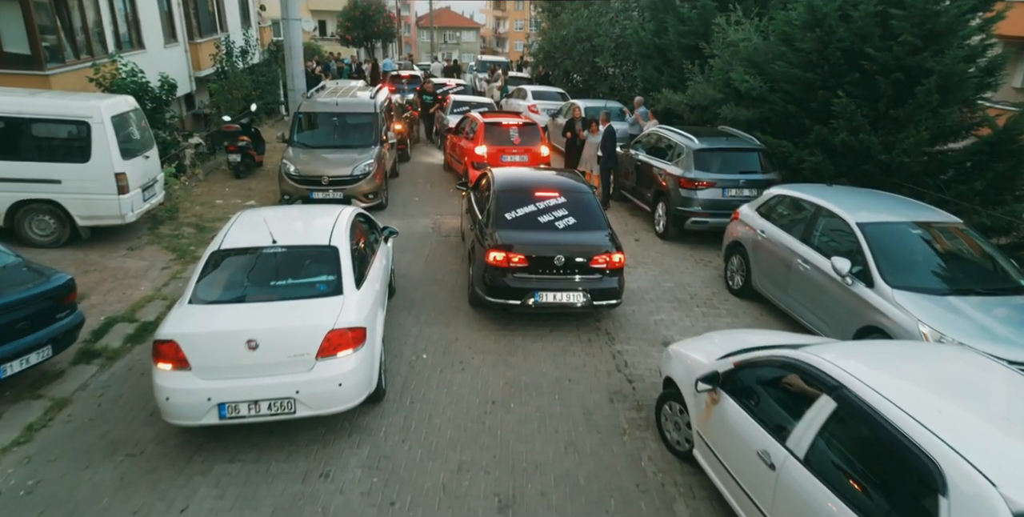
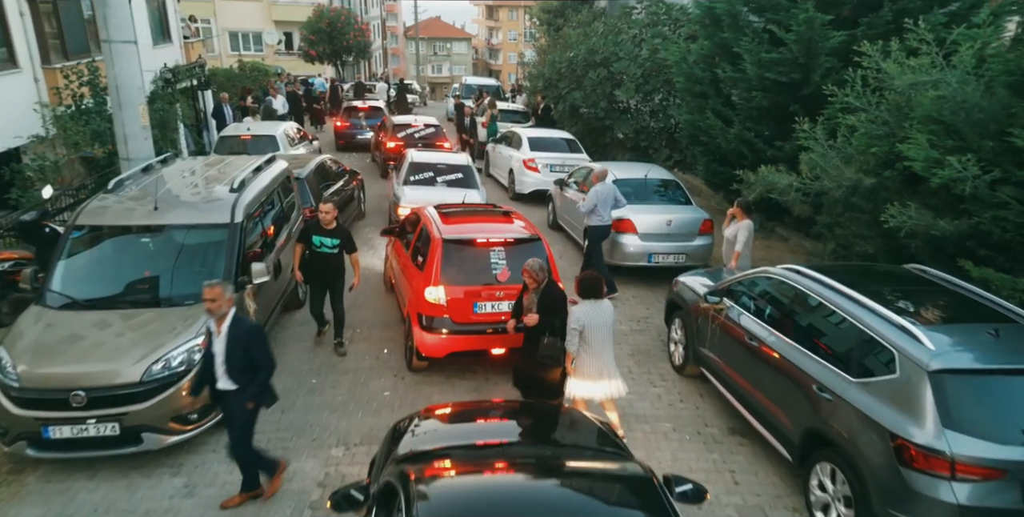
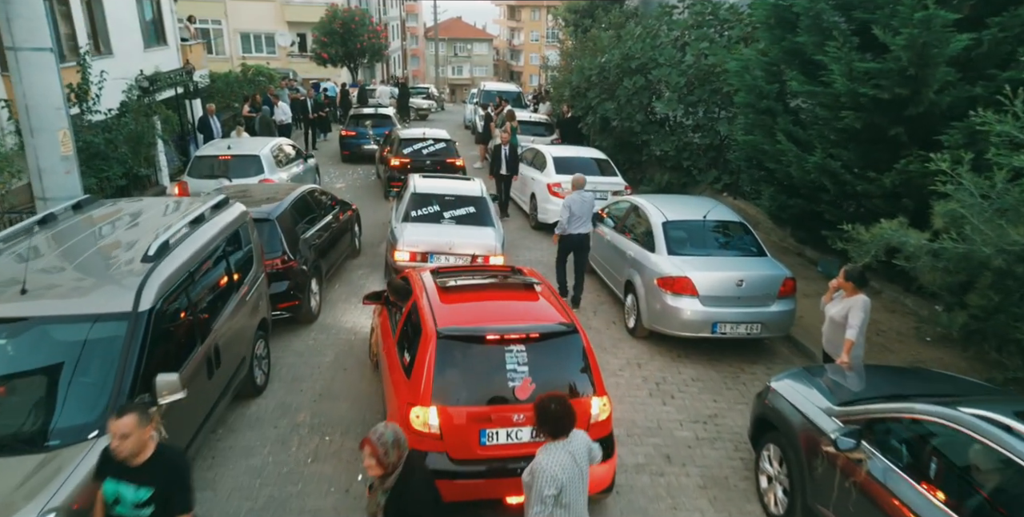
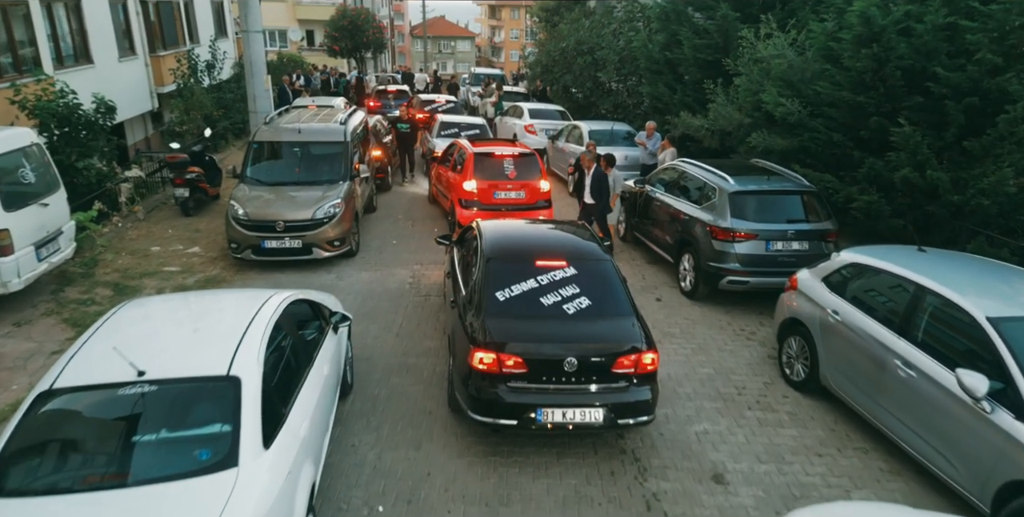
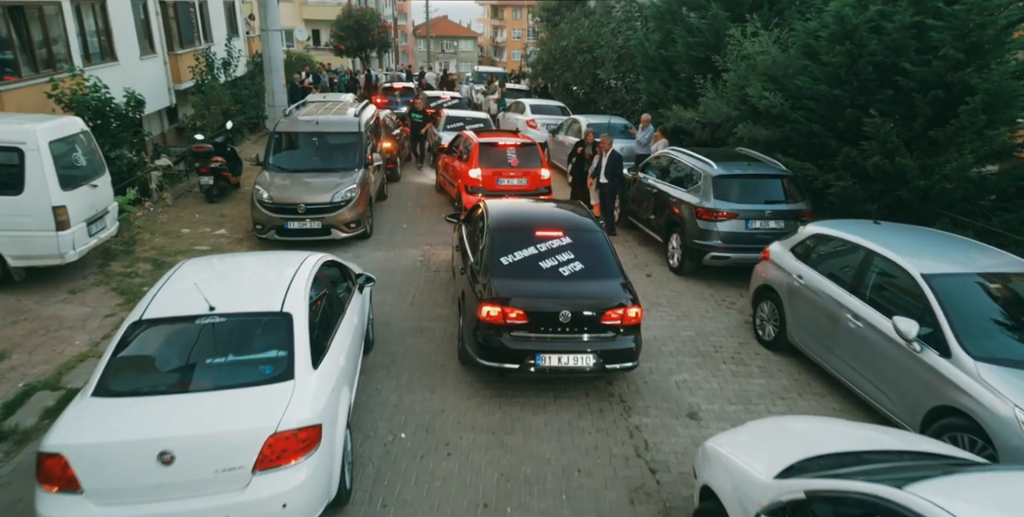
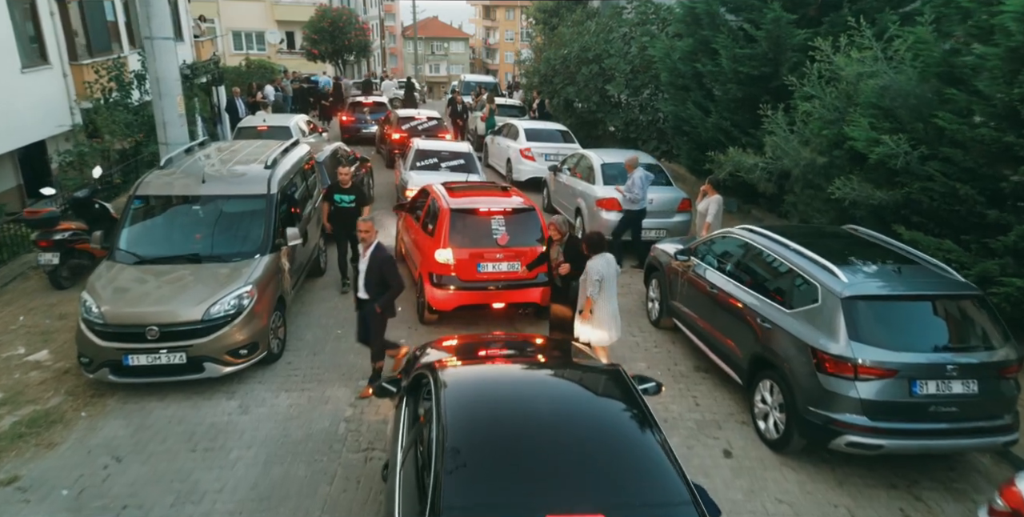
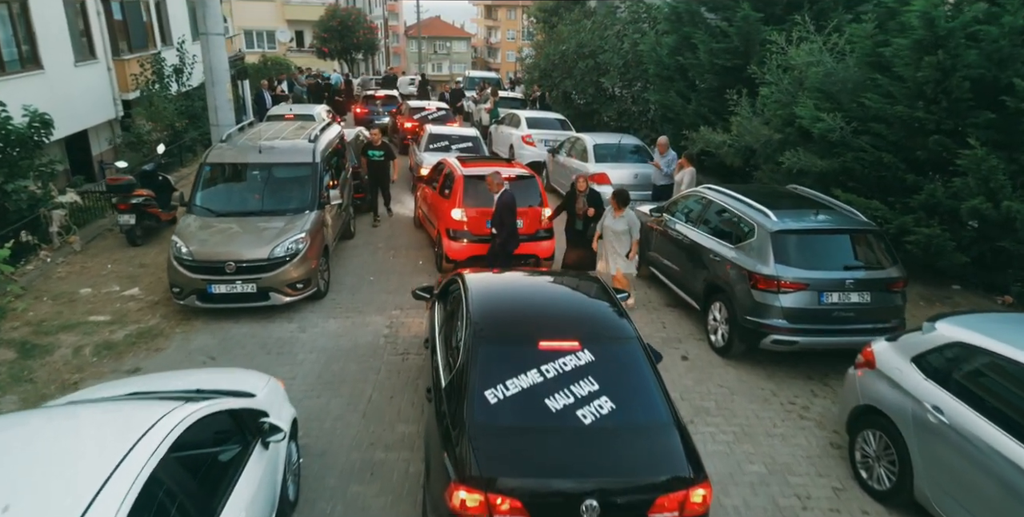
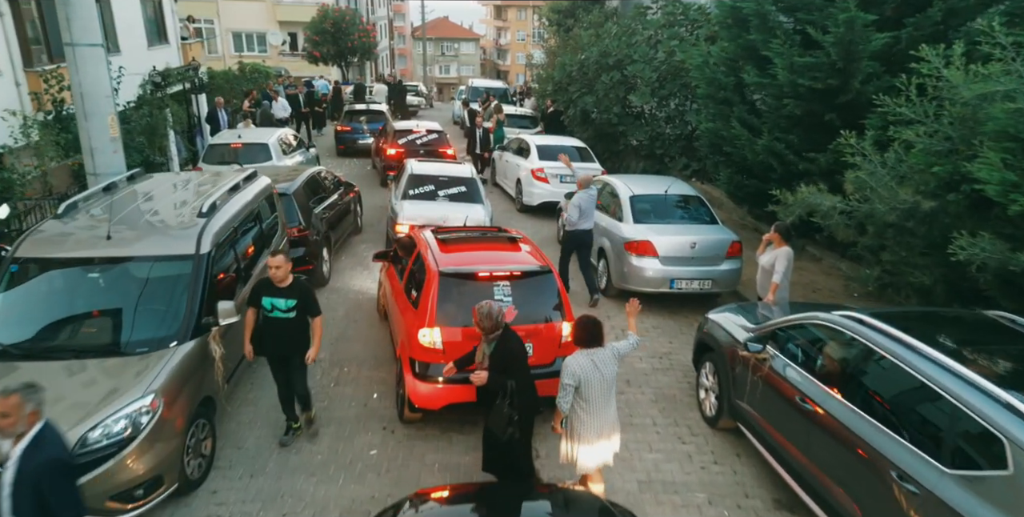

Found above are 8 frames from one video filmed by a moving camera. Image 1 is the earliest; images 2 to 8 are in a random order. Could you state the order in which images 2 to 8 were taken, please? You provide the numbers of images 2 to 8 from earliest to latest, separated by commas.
5, 4, 7, 6, 2, 8, 3
